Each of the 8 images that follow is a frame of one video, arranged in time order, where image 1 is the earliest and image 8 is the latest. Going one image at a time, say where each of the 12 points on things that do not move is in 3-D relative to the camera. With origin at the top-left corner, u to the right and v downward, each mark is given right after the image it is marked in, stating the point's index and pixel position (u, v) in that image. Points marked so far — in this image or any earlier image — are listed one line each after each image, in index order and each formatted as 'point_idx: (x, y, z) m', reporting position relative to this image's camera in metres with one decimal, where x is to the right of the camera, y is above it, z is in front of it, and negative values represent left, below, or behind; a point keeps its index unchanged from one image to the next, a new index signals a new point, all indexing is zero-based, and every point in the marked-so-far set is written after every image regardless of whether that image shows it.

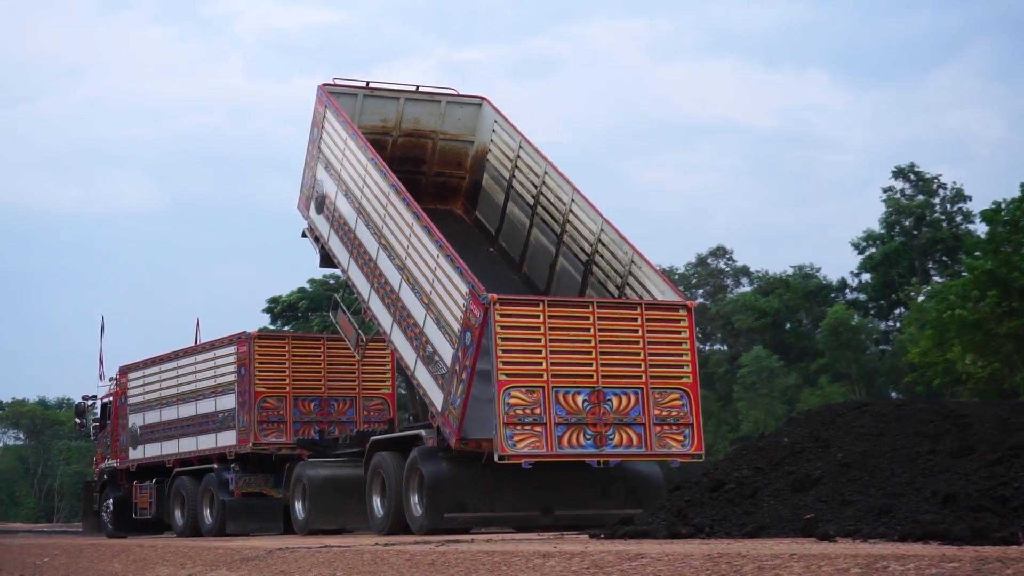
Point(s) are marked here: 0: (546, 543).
0: (+0.3, -2.3, +10.9) m
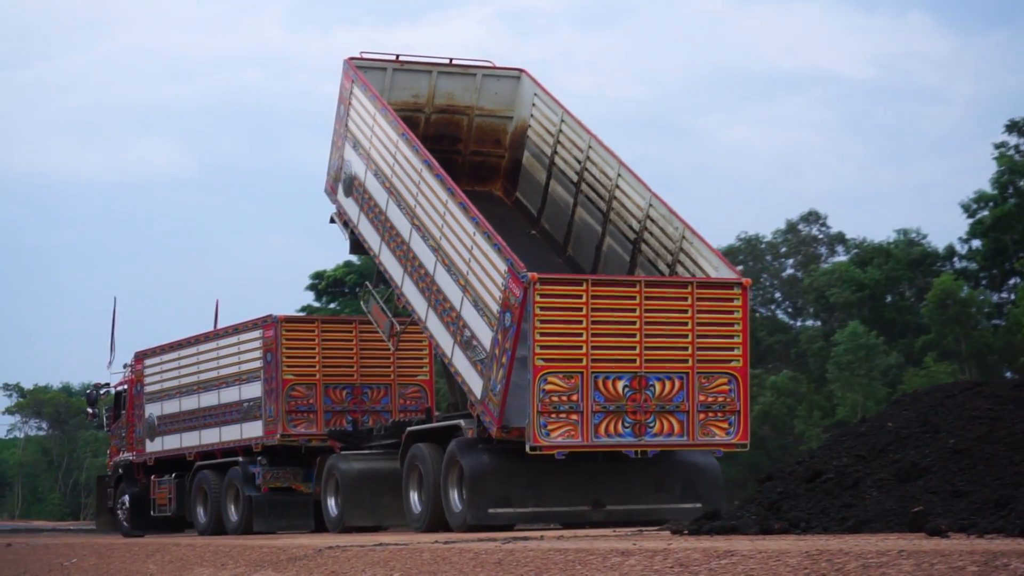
0: (+0.9, -2.0, +9.9) m
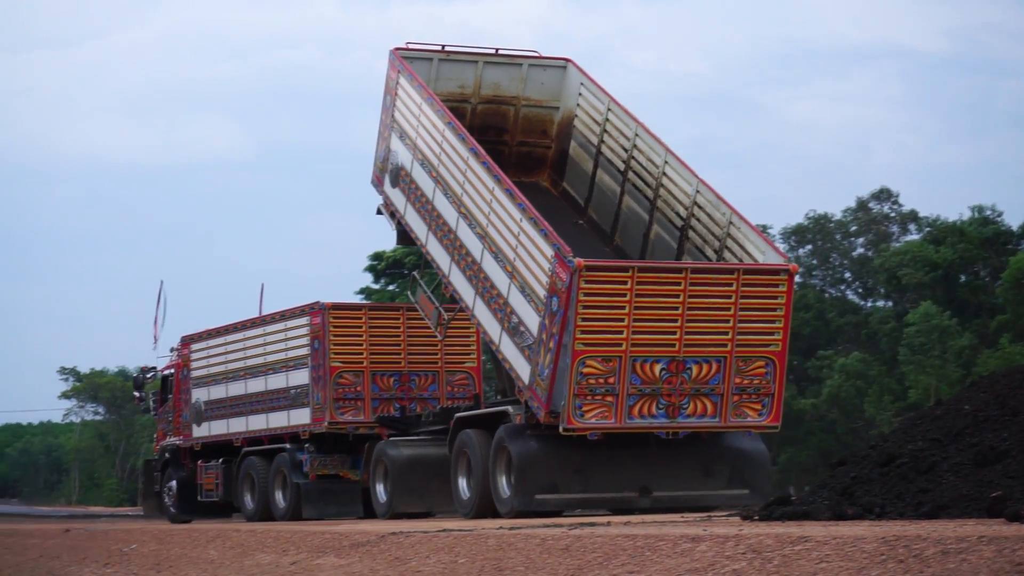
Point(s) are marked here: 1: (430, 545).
0: (+1.4, -1.9, +9.7) m
1: (-0.6, -2.1, +10.1) m
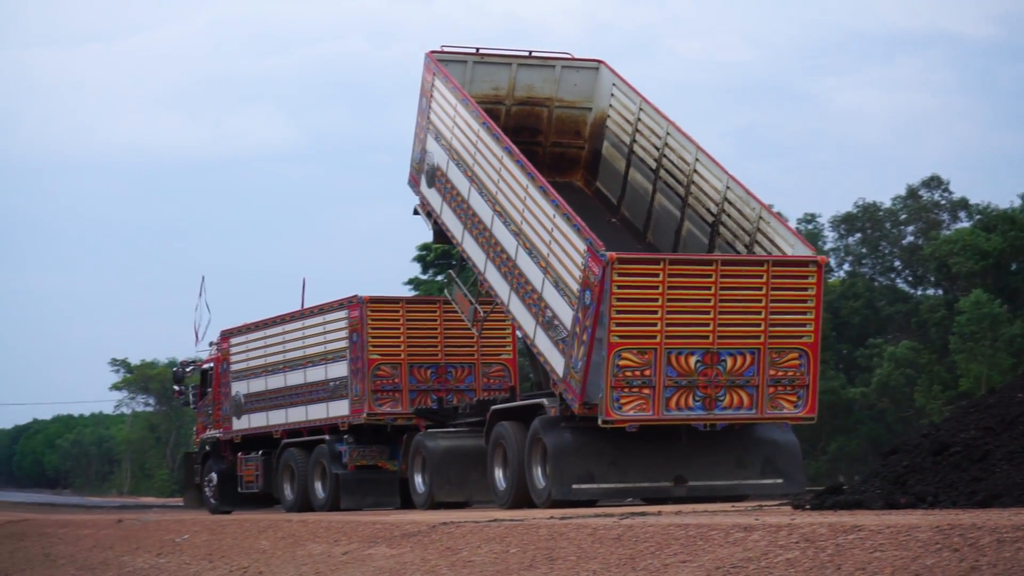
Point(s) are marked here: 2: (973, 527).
0: (+1.8, -1.8, +9.6) m
1: (-0.2, -2.0, +10.1) m
2: (+3.4, -1.7, +9.0) m
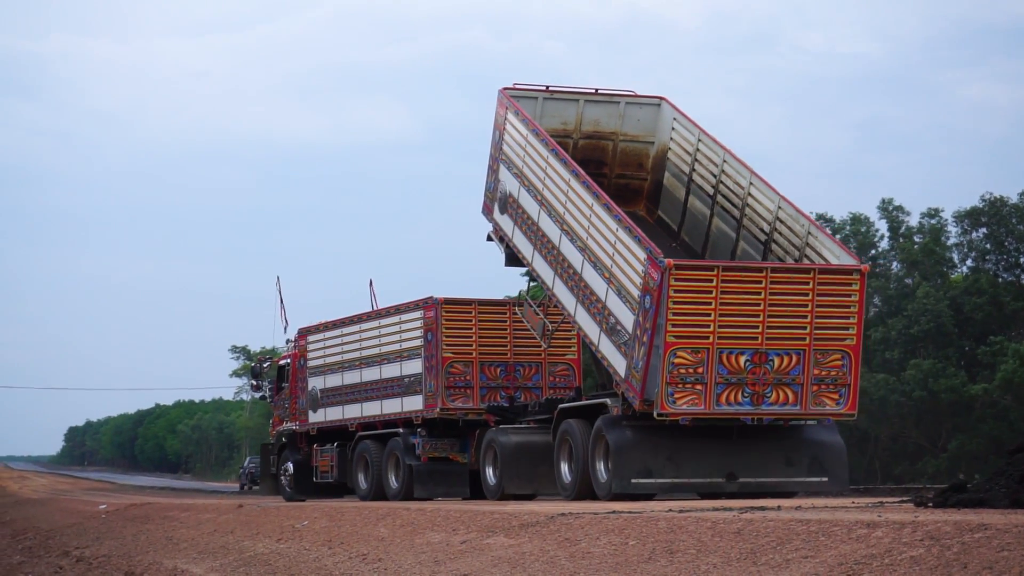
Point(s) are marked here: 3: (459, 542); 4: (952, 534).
0: (+2.8, -1.8, +9.6) m
1: (+0.7, -2.0, +10.2) m
2: (+4.3, -1.7, +8.9) m
3: (-0.4, -2.1, +10.4) m
4: (+3.3, -1.8, +9.1) m
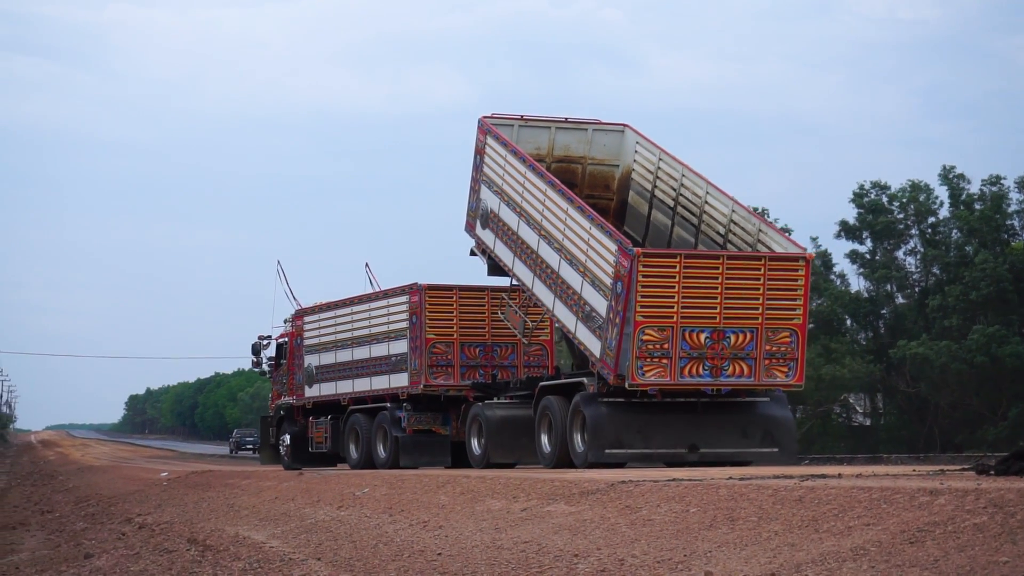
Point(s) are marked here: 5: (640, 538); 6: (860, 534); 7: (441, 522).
0: (+3.3, -1.5, +9.8) m
1: (+1.3, -1.7, +10.3) m
2: (+4.8, -1.5, +9.1) m
3: (+0.1, -1.9, +10.4) m
4: (+3.8, -1.6, +9.3) m
5: (+1.0, -1.9, +9.4) m
6: (+2.6, -1.8, +9.0) m
7: (-0.6, -2.0, +10.3) m
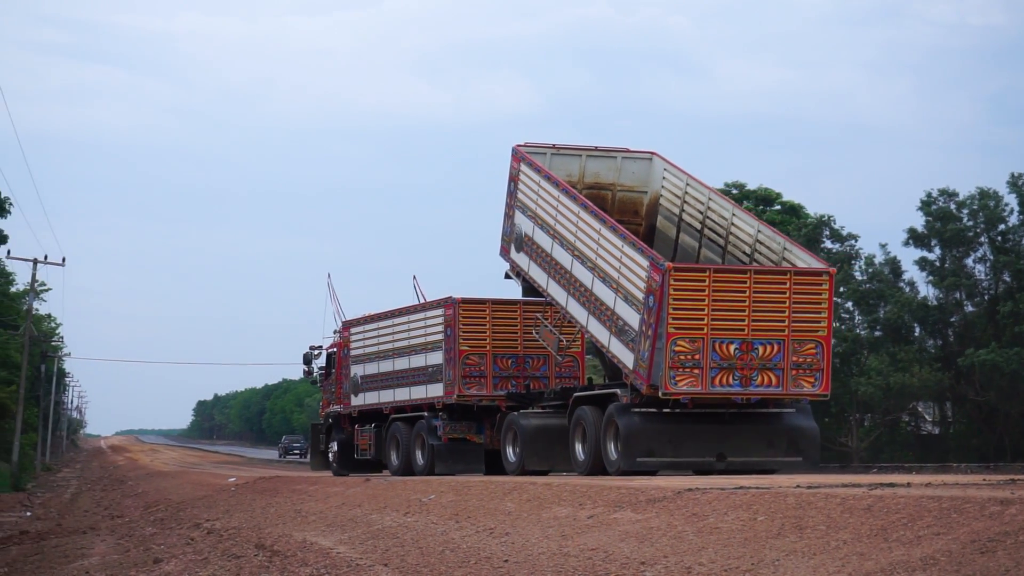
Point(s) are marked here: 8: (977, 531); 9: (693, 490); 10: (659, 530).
0: (+3.9, -1.6, +9.7) m
1: (+1.8, -1.8, +10.2) m
2: (+5.4, -1.6, +9.0) m
3: (+0.6, -1.9, +10.4) m
4: (+4.3, -1.7, +9.2) m
5: (+1.5, -2.0, +9.4) m
6: (+3.1, -1.9, +9.0) m
7: (-0.1, -2.0, +10.3) m
8: (+3.5, -1.8, +9.1) m
9: (+1.5, -1.7, +10.5) m
10: (+1.2, -2.0, +9.9) m
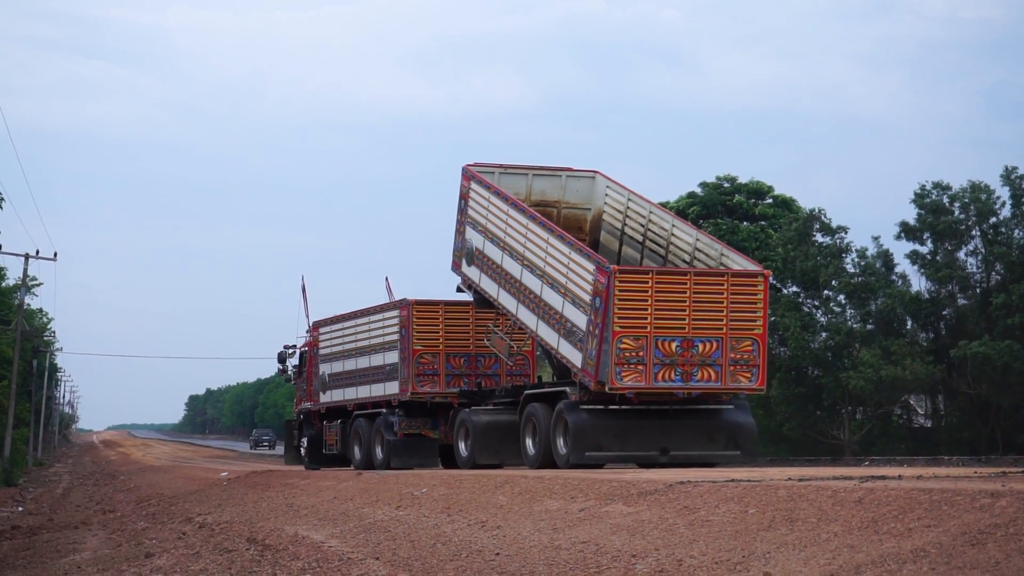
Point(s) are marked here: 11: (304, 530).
0: (+3.8, -1.6, +9.8) m
1: (+1.7, -1.7, +10.3) m
2: (+5.3, -1.6, +9.1) m
3: (+0.6, -1.9, +10.5) m
4: (+4.3, -1.6, +9.3) m
5: (+1.5, -1.9, +9.5) m
6: (+3.0, -1.8, +9.0) m
7: (-0.1, -2.0, +10.3) m
8: (+3.4, -1.8, +9.2) m
9: (+1.4, -1.7, +10.6) m
10: (+1.1, -1.9, +10.0) m
11: (-1.8, -2.1, +10.3) m
